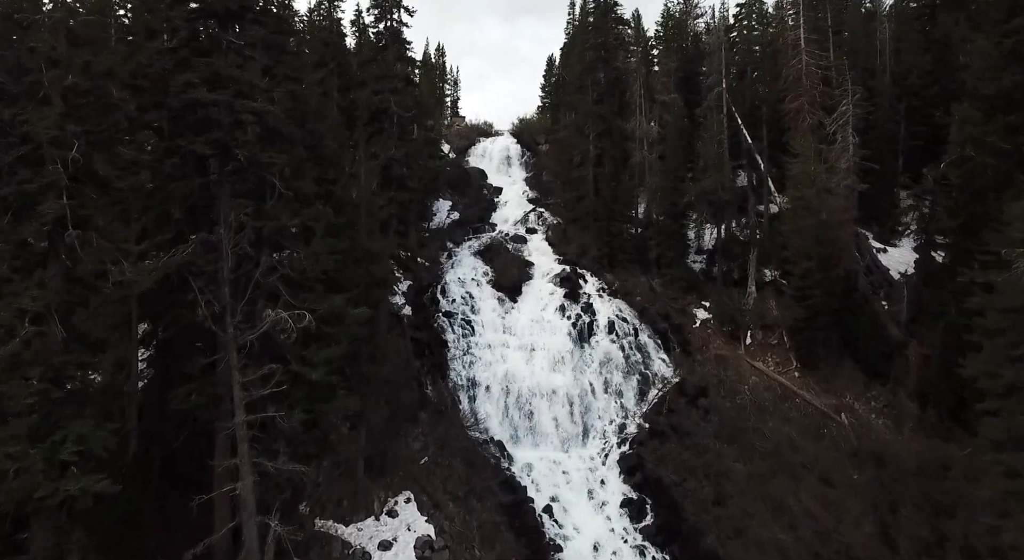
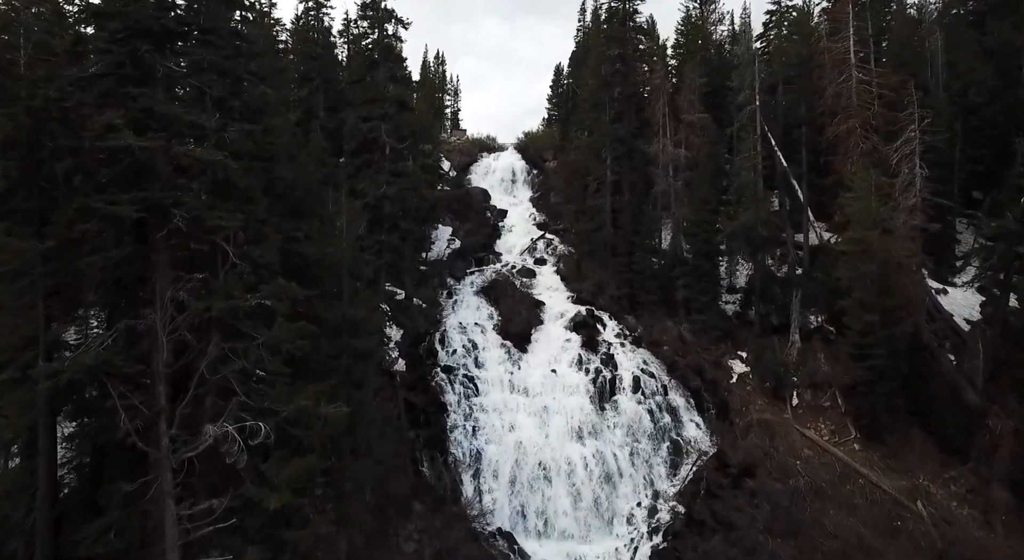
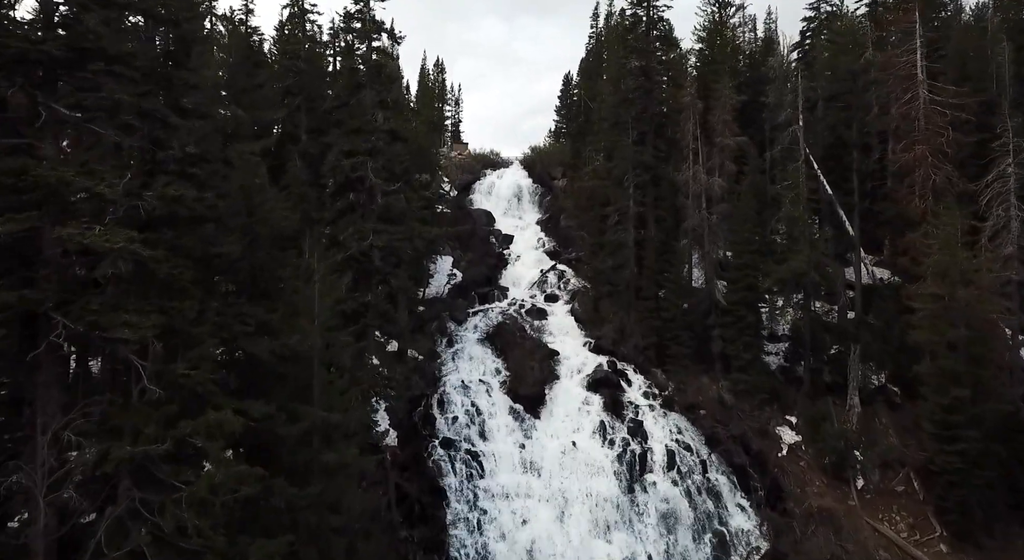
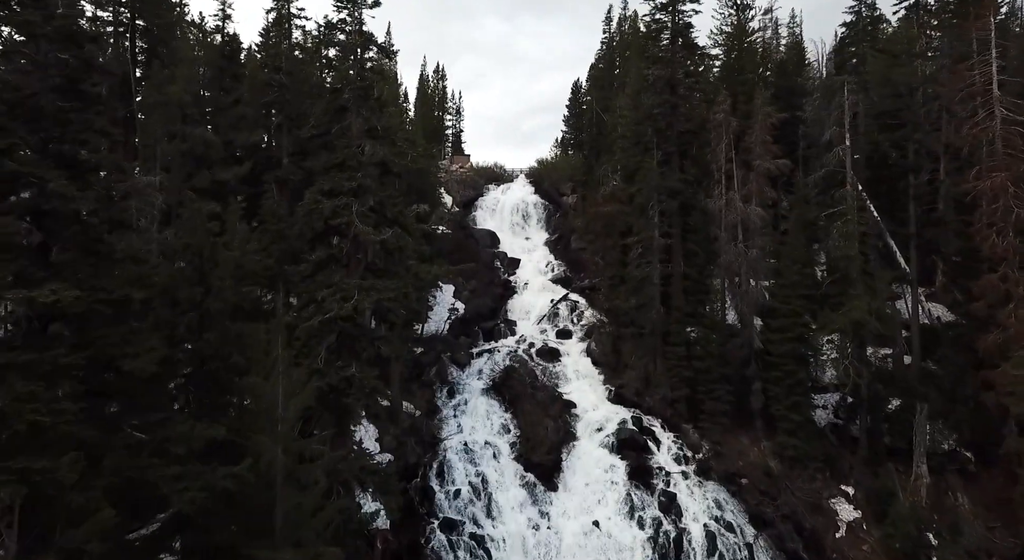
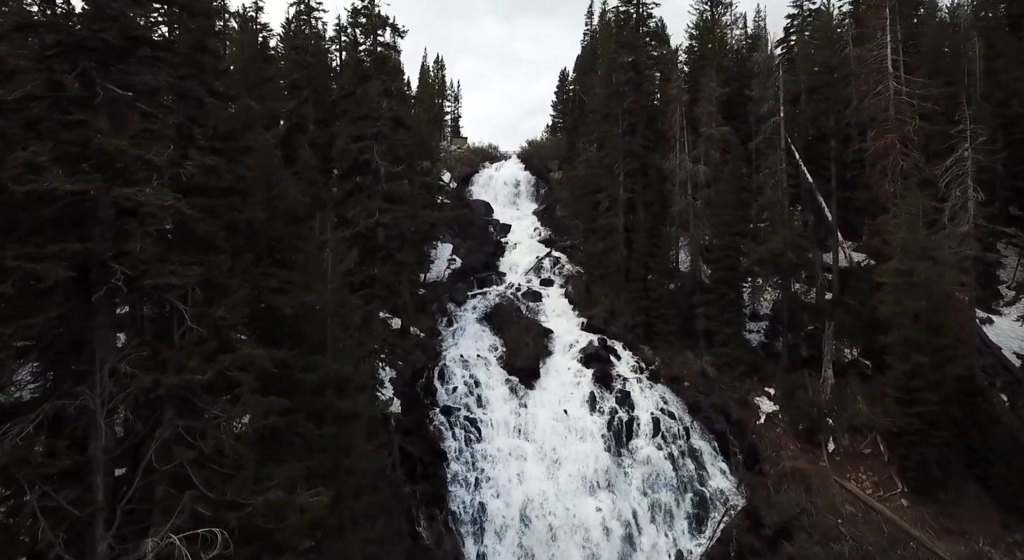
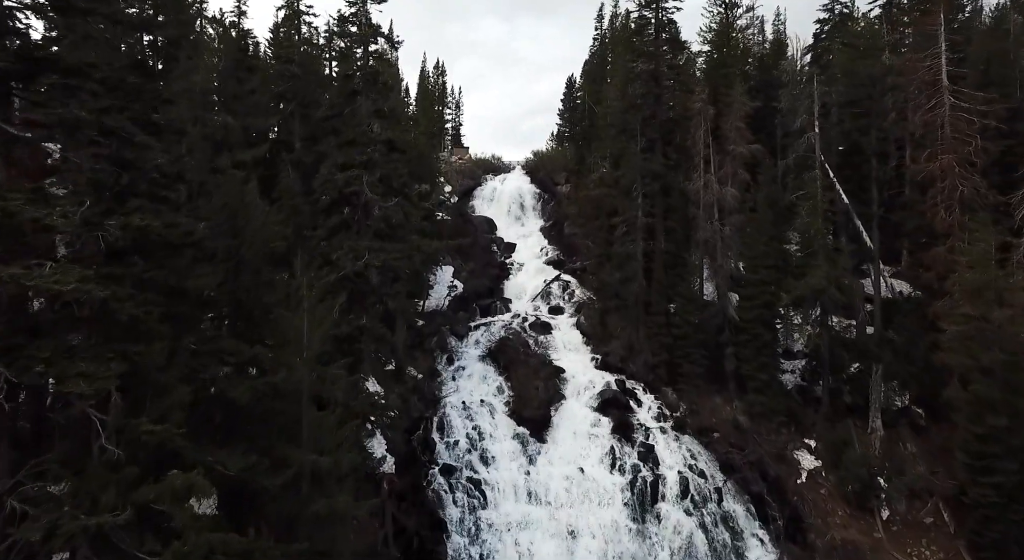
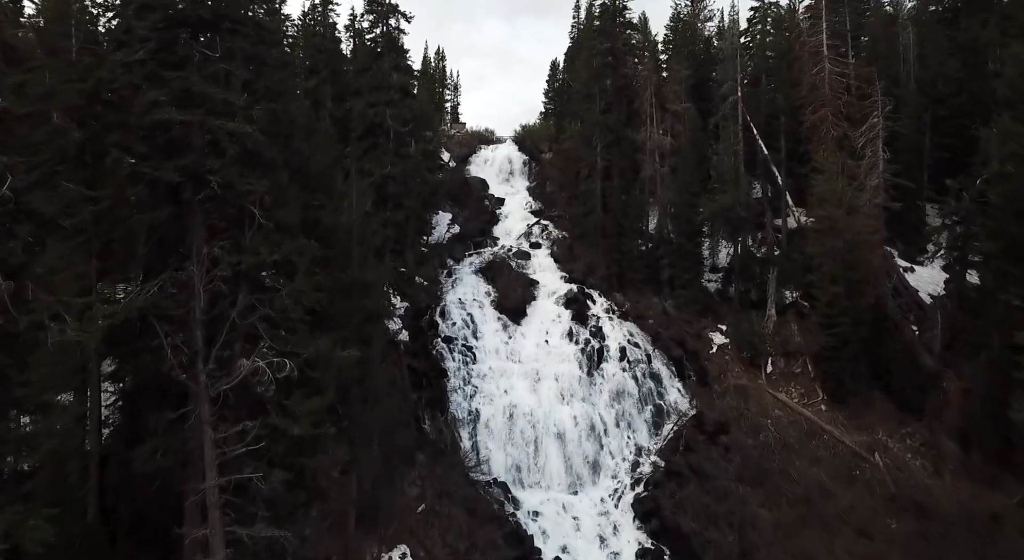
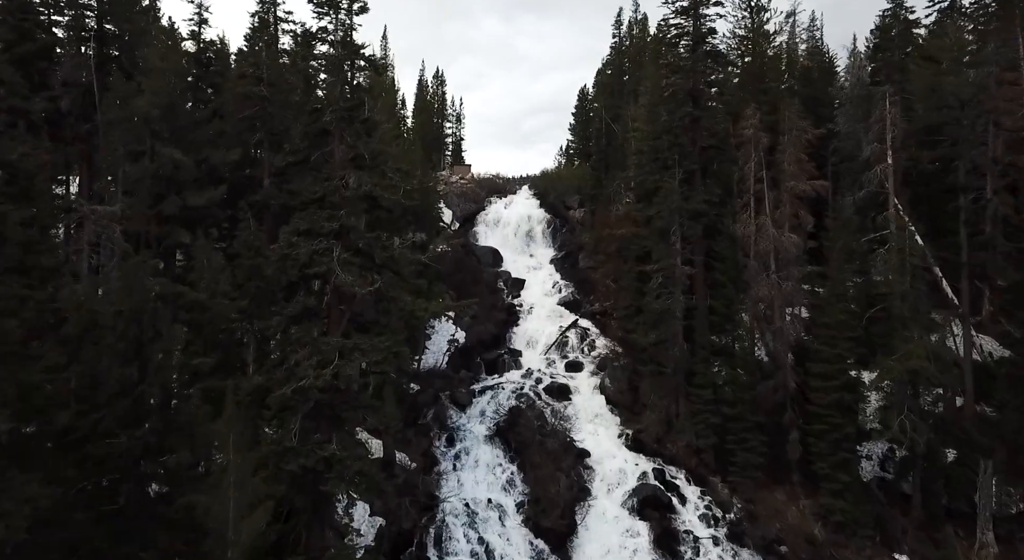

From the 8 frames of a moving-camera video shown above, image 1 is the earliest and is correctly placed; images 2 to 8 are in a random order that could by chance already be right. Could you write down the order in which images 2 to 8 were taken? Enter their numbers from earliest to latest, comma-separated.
7, 2, 5, 3, 6, 4, 8
